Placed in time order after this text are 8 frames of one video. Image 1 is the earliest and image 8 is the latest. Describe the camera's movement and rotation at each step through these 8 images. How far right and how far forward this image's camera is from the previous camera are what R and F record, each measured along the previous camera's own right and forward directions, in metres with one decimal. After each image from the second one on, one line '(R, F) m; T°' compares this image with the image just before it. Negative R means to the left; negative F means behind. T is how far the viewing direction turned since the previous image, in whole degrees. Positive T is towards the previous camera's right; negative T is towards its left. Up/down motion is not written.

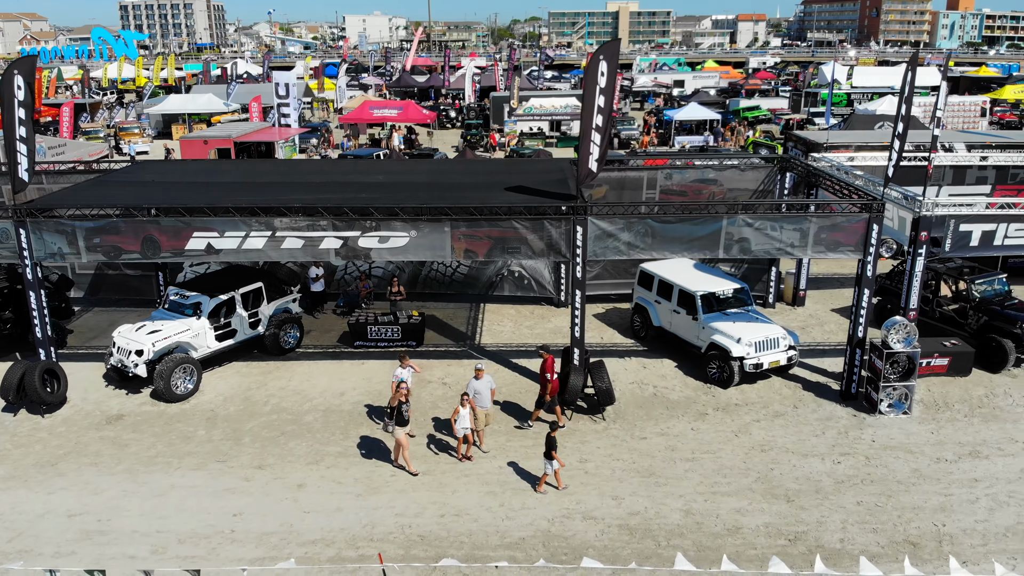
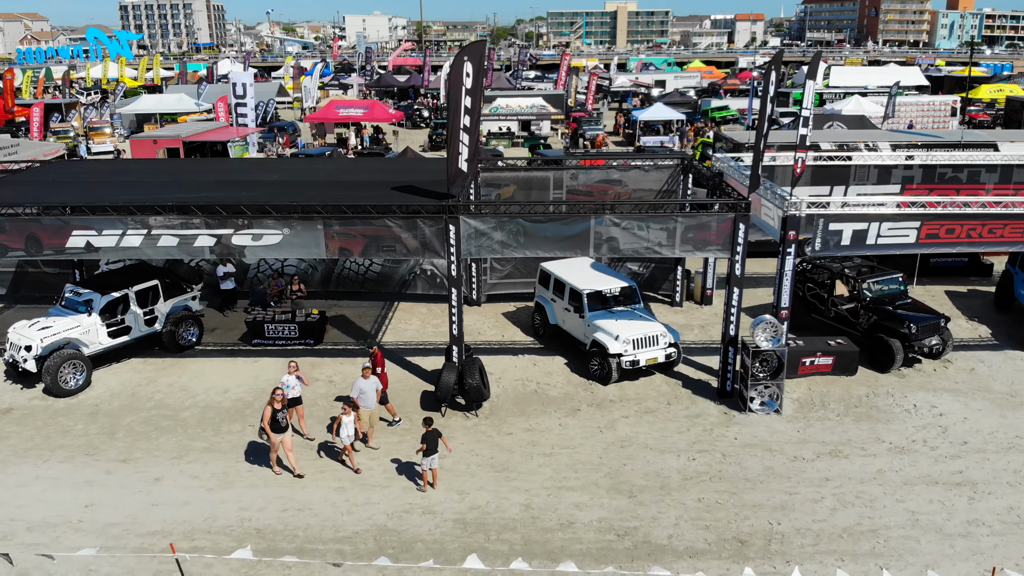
(+2.1, -0.1) m; -1°
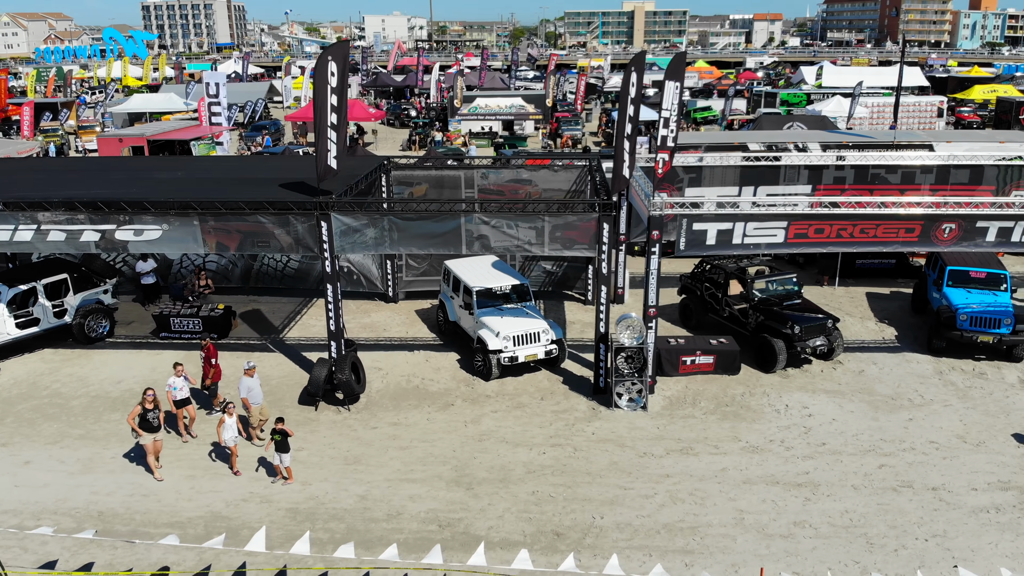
(+2.4, -0.1) m; -2°
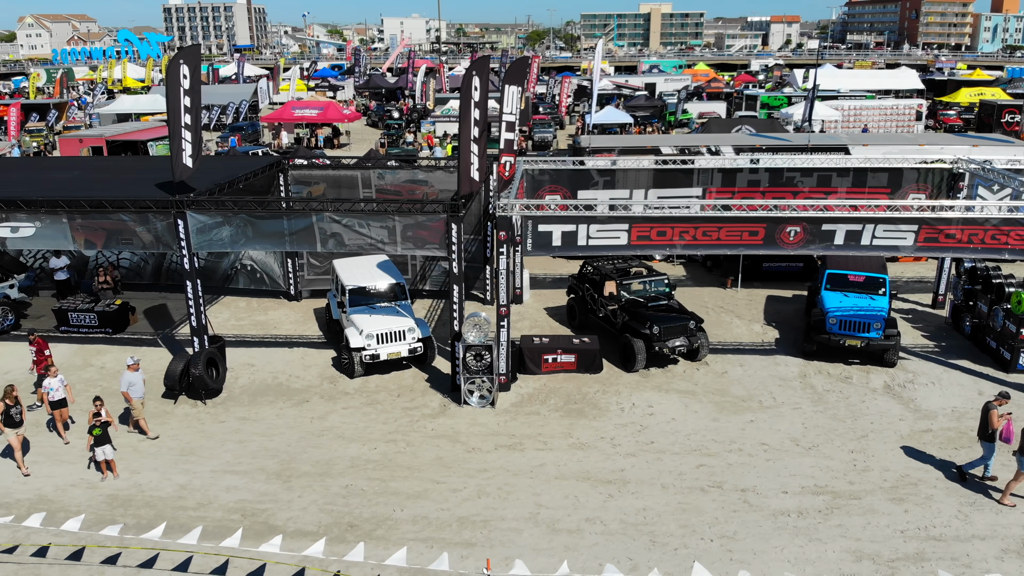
(+2.8, -0.2) m; -2°
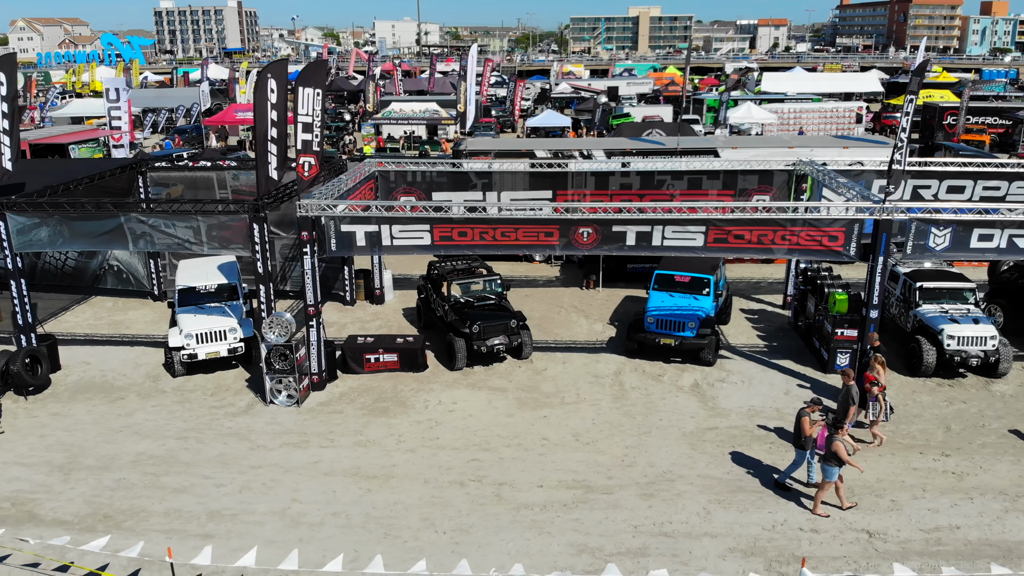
(+3.2, -0.2) m; -1°
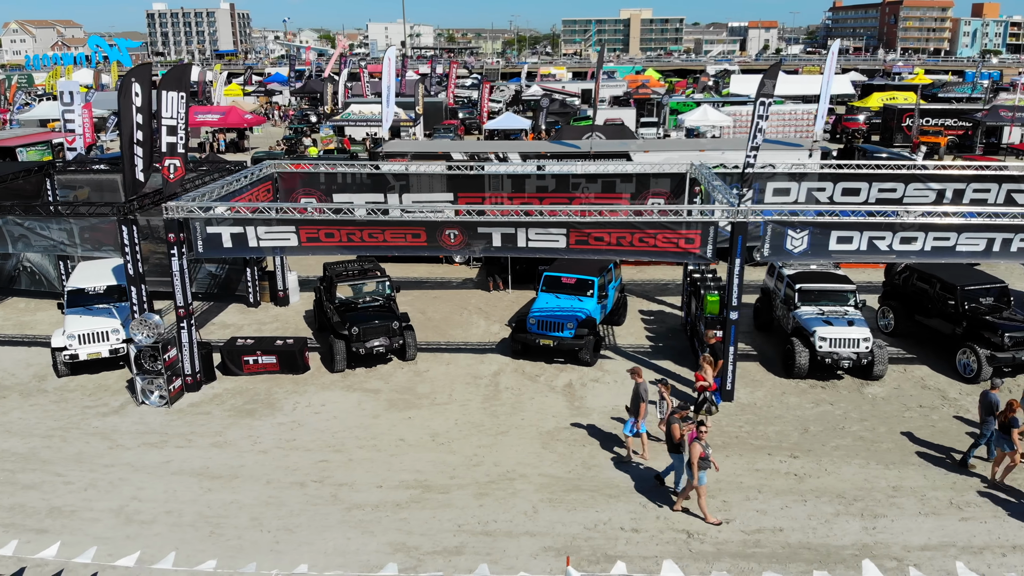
(+2.2, -0.1) m; 0°
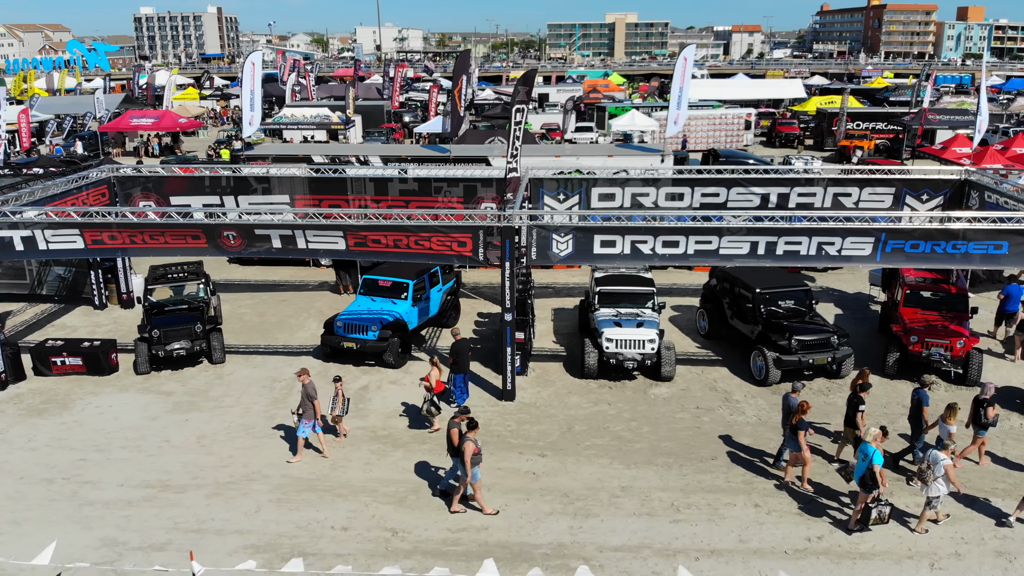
(+3.6, -0.2) m; -1°
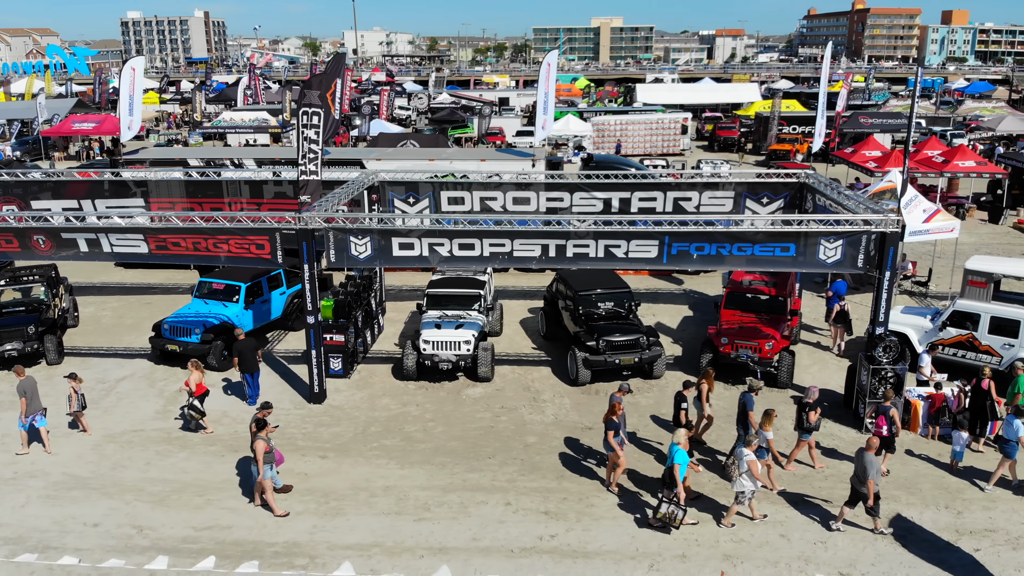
(+3.2, -0.2) m; -1°
